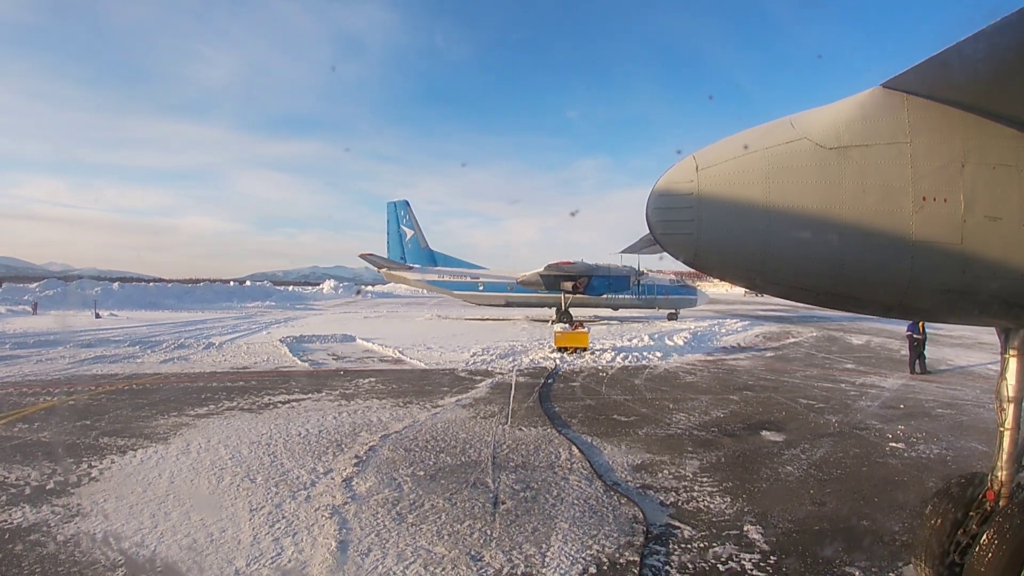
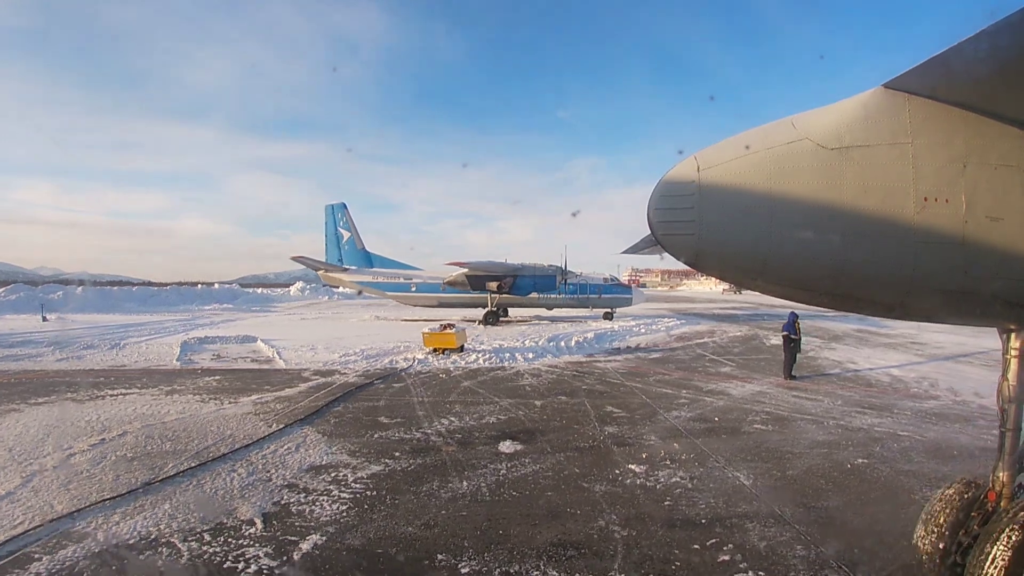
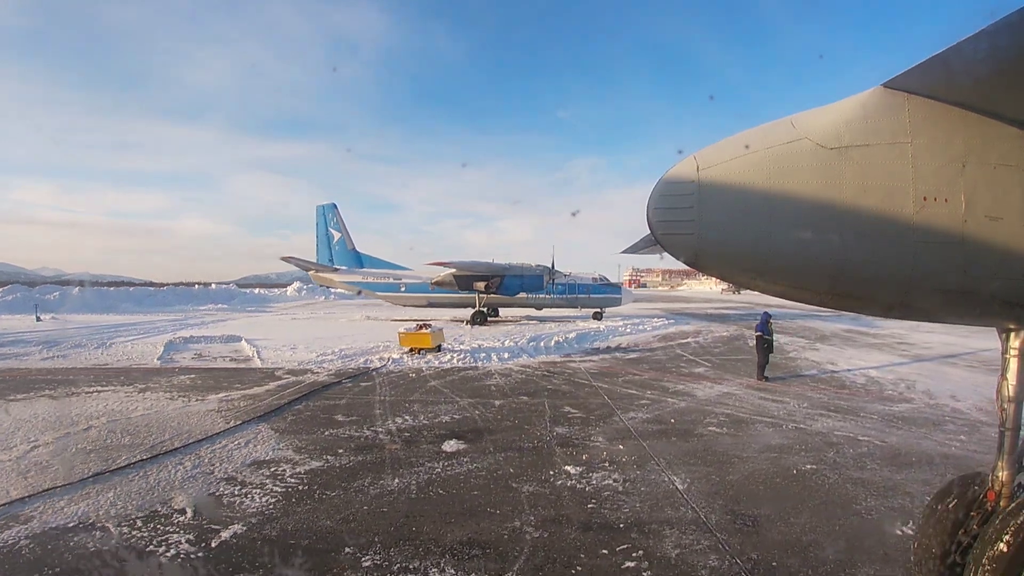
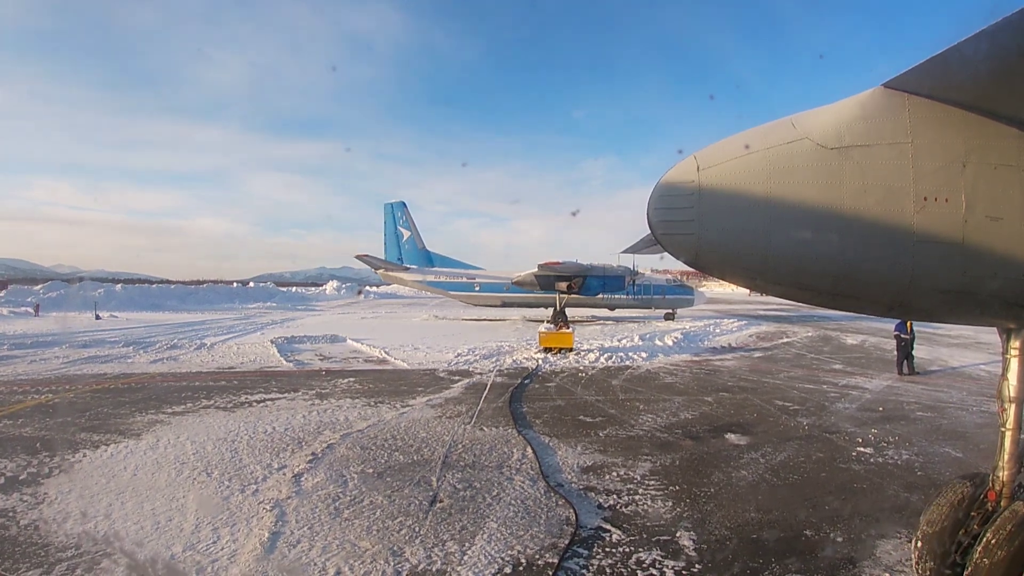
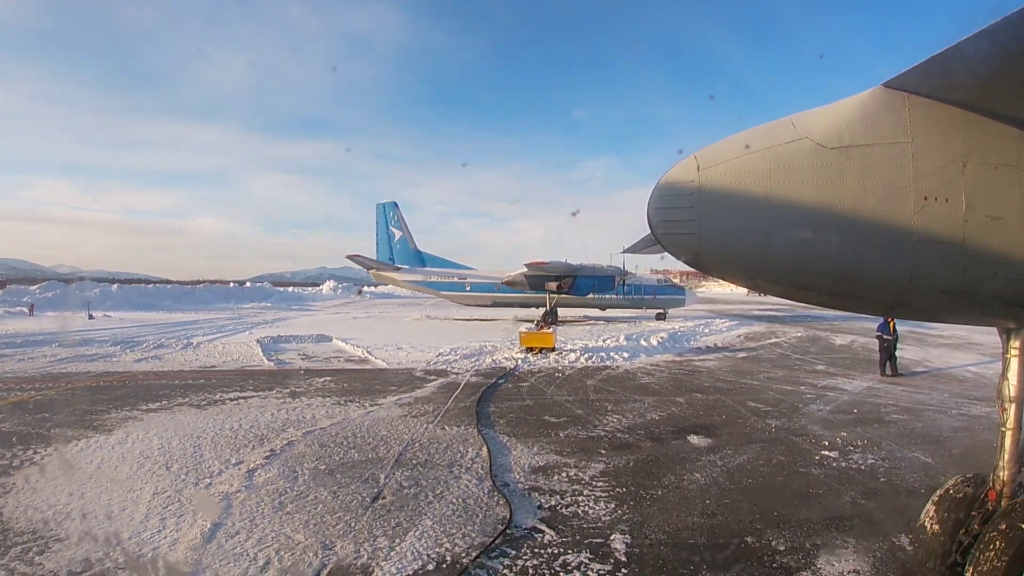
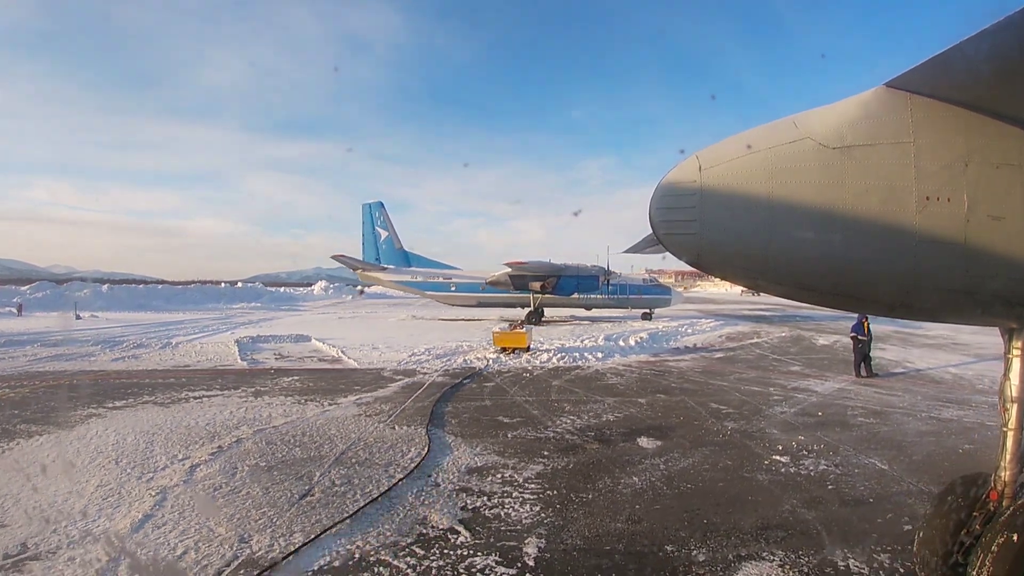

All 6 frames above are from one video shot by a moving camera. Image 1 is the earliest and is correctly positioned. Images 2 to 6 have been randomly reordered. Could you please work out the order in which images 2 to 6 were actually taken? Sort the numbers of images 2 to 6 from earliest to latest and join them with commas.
4, 5, 6, 2, 3
